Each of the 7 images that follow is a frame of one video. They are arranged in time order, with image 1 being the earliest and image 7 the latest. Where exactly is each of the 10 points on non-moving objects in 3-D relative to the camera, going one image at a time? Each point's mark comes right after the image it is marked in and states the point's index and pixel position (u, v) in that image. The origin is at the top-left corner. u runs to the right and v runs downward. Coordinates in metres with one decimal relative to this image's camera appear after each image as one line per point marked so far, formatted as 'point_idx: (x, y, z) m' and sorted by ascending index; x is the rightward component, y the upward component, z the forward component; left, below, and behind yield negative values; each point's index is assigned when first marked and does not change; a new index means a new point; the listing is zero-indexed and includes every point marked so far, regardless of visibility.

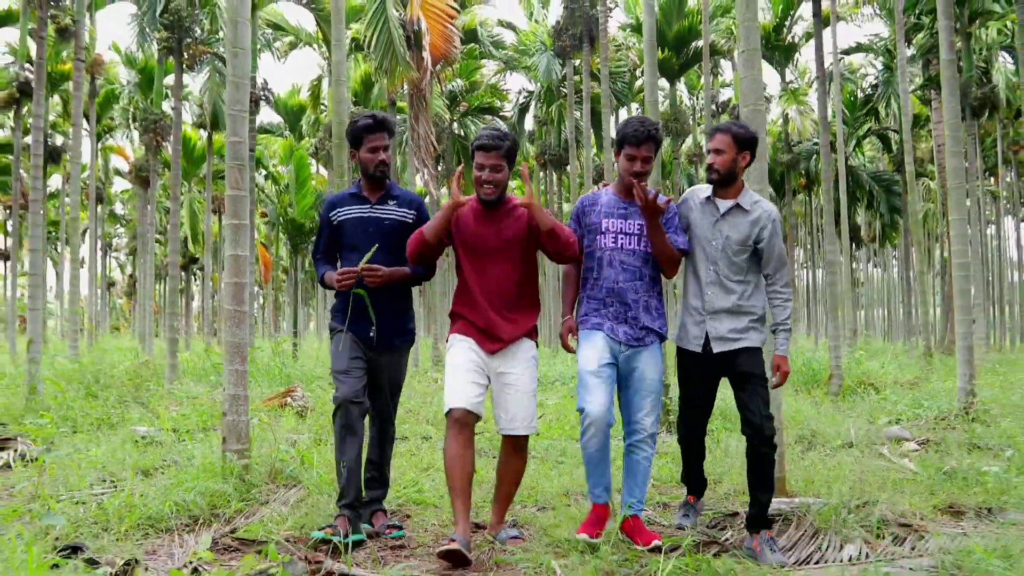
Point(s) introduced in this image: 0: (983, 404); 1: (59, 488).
0: (+4.9, -1.2, +8.0) m
1: (-2.7, -1.2, +4.6) m
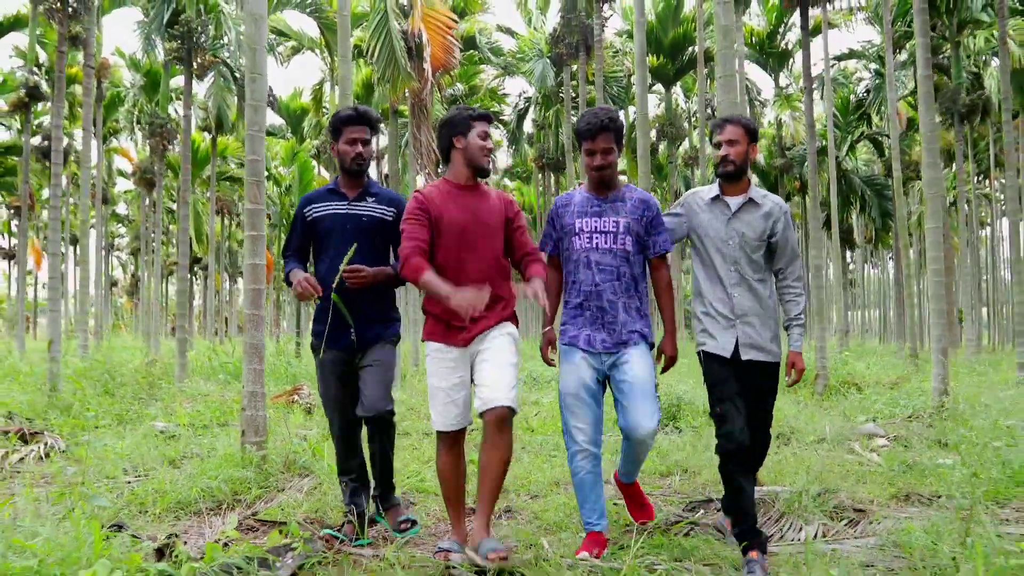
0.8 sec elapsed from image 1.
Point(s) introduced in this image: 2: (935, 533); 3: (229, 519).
0: (+4.8, -1.2, +8.5) m
1: (-2.7, -1.2, +5.0) m
2: (+2.0, -1.1, +3.7) m
3: (-1.6, -1.3, +4.3) m
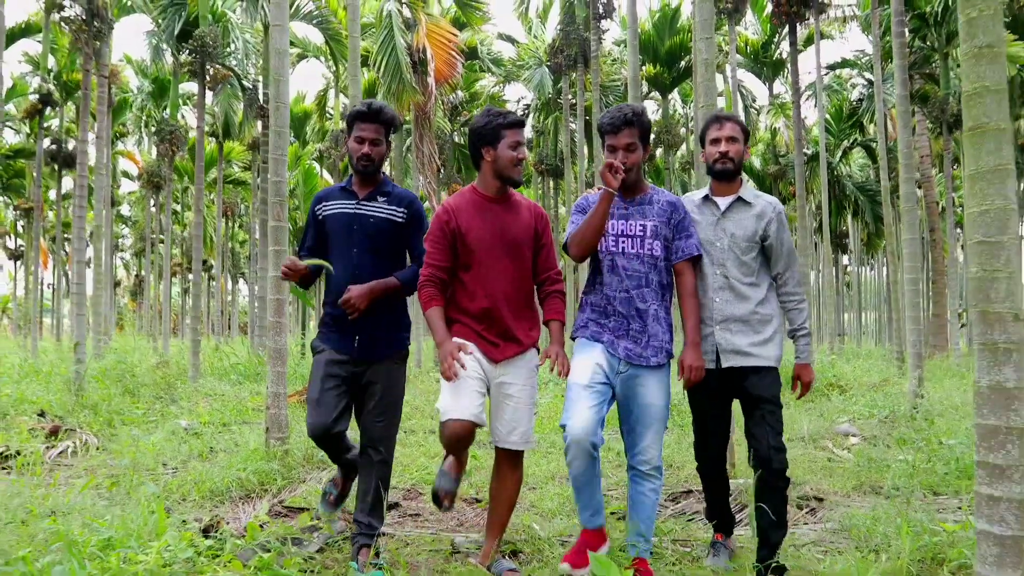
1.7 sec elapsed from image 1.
0: (+4.8, -1.3, +9.0) m
1: (-2.7, -1.3, +5.6) m
2: (+2.0, -1.2, +4.2) m
3: (-1.6, -1.3, +4.8) m
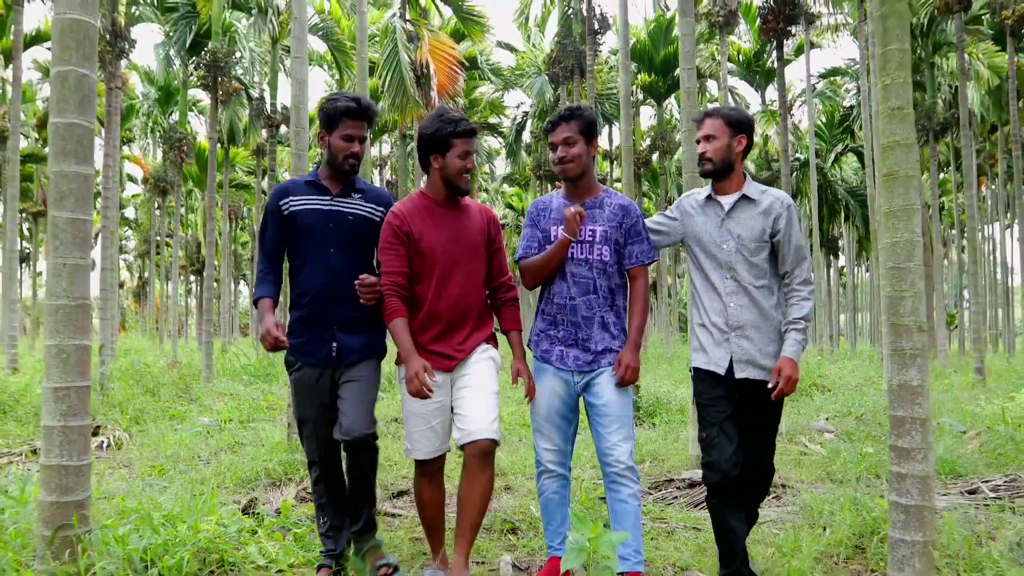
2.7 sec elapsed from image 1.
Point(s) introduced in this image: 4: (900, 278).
0: (+4.8, -1.4, +9.6) m
1: (-2.7, -1.3, +6.2) m
2: (+2.0, -1.3, +4.8) m
3: (-1.6, -1.4, +5.4) m
4: (+1.6, 0.0, +3.2) m
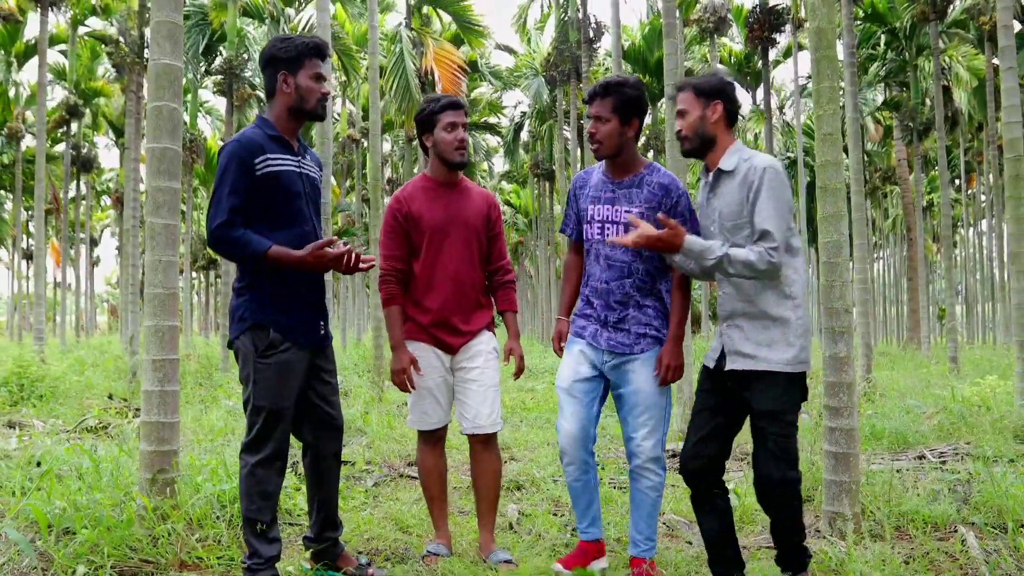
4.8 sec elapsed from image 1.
0: (+4.8, -1.3, +10.4) m
1: (-2.7, -1.3, +7.0) m
2: (+2.0, -1.2, +5.6) m
3: (-1.5, -1.4, +6.2) m
4: (+1.7, +0.1, +4.0) m
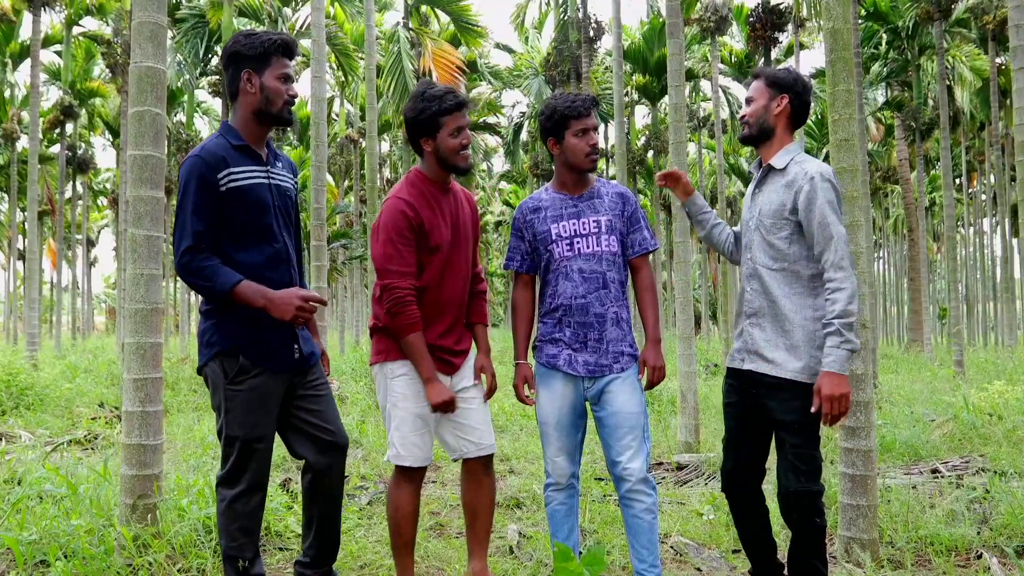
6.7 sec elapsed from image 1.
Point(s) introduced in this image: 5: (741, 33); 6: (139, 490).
0: (+4.8, -1.4, +10.3) m
1: (-2.7, -1.4, +6.8) m
2: (+2.0, -1.3, +5.4) m
3: (-1.5, -1.4, +6.0) m
4: (+1.7, 0.0, +3.8) m
5: (+5.6, +6.3, +19.0) m
6: (-1.8, -1.0, +3.7) m
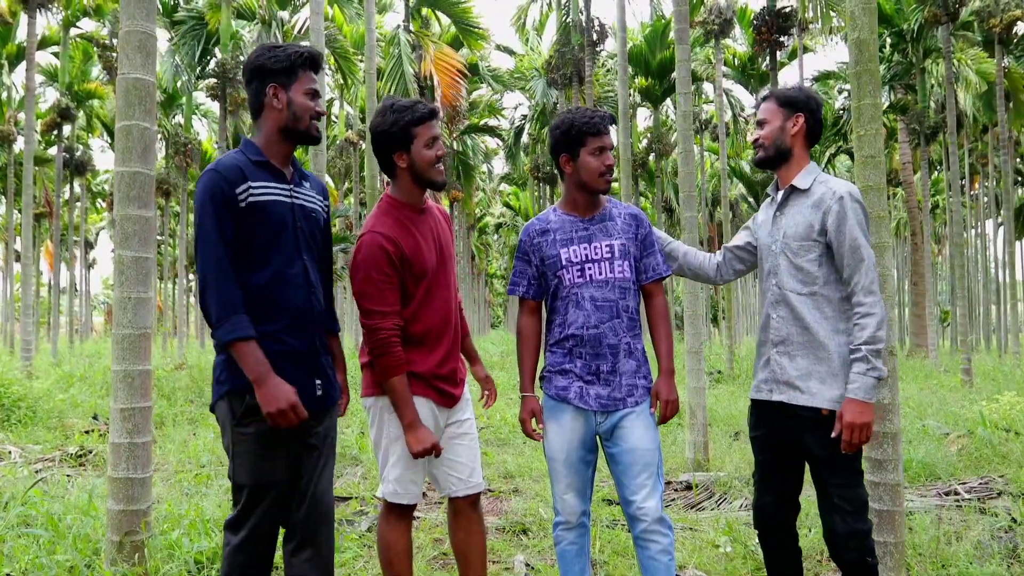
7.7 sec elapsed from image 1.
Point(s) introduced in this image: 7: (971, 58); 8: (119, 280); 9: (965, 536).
0: (+4.9, -1.5, +10.1) m
1: (-2.7, -1.5, +6.6) m
2: (+2.0, -1.4, +5.2) m
3: (-1.5, -1.5, +5.8) m
4: (+1.7, -0.1, +3.6) m
5: (+5.7, +6.1, +18.9) m
6: (-1.8, -1.1, +3.5) m
7: (+10.4, +5.2, +17.6) m
8: (-1.8, 0.0, +3.6) m
9: (+2.6, -1.4, +4.5) m
